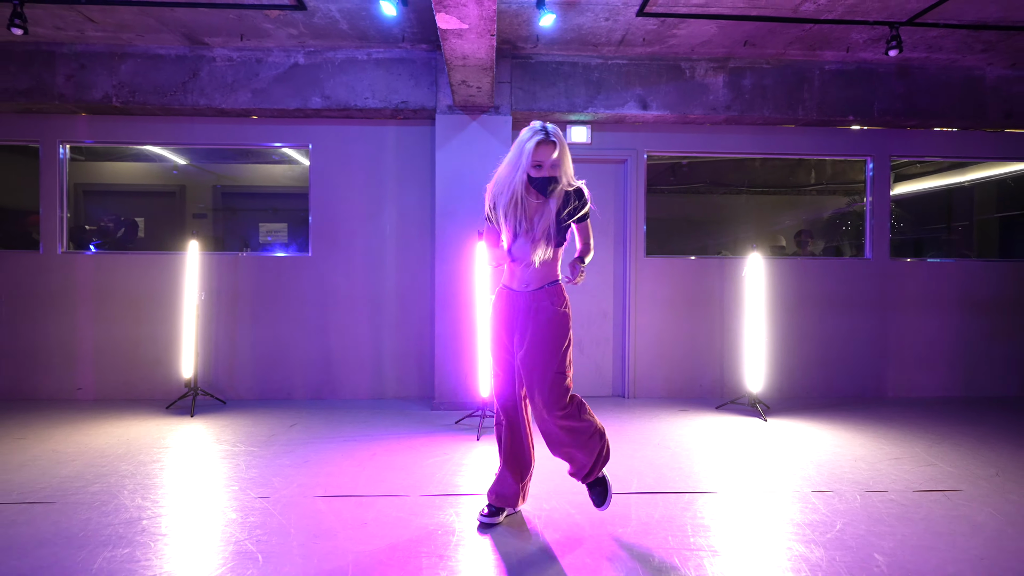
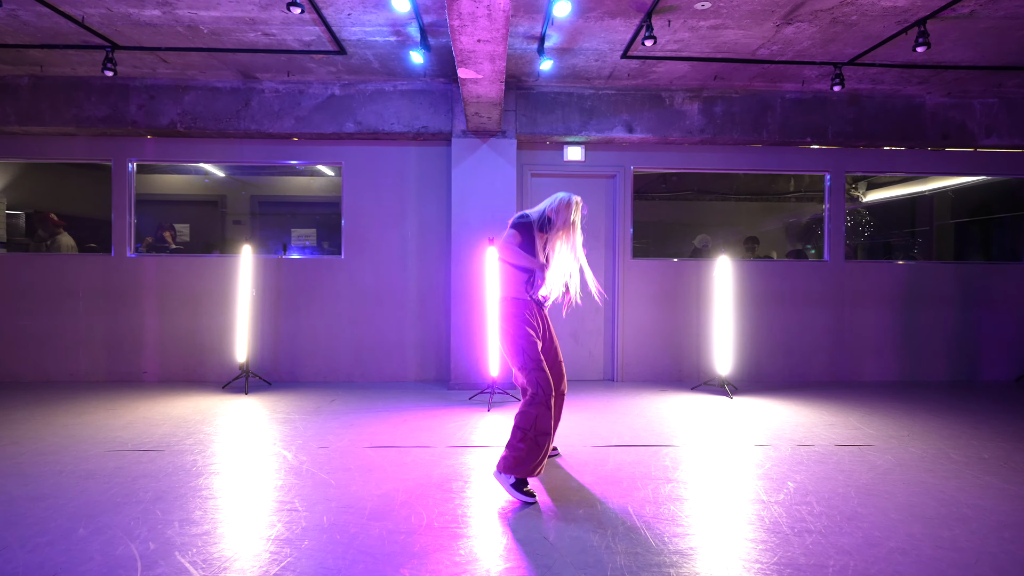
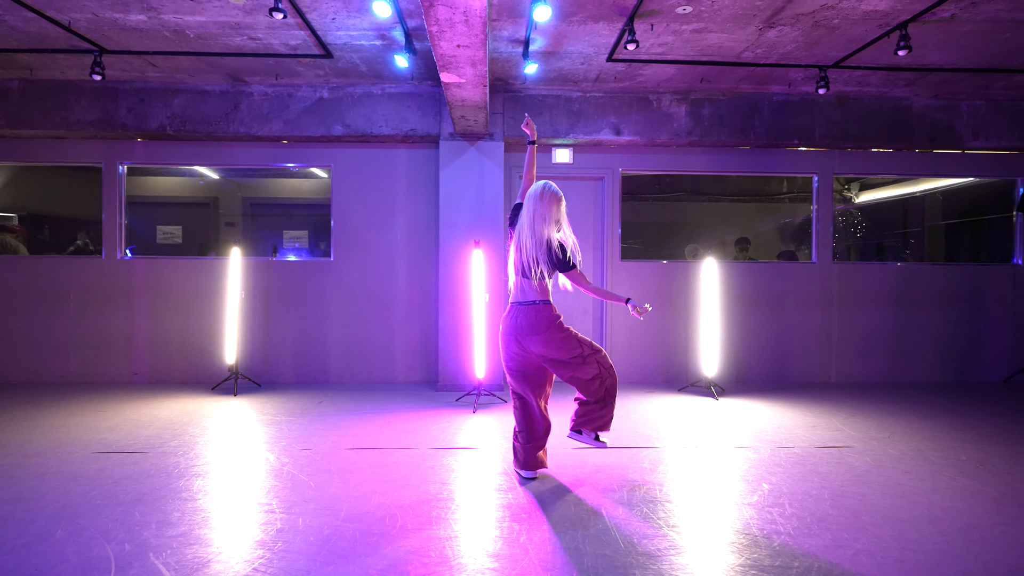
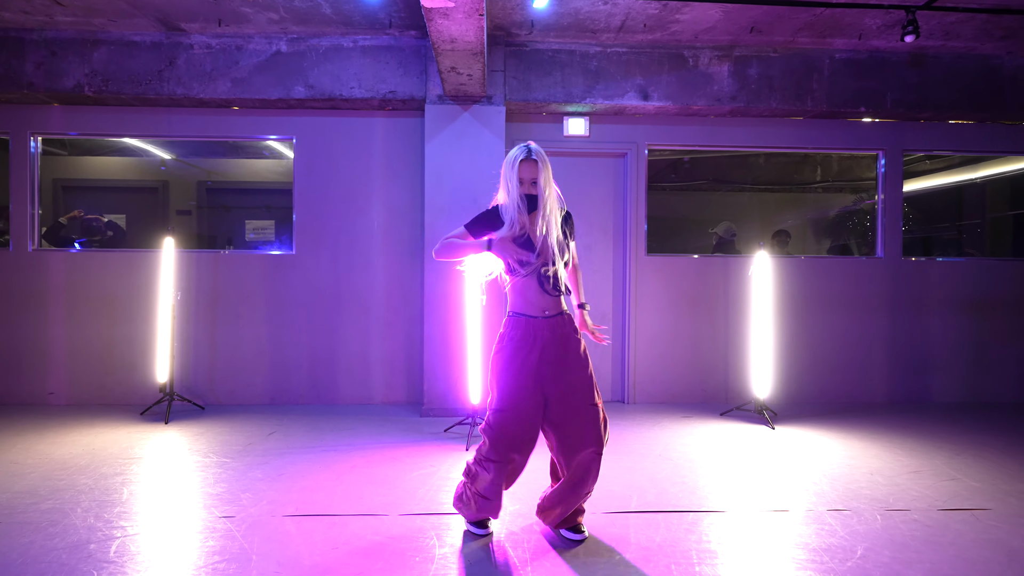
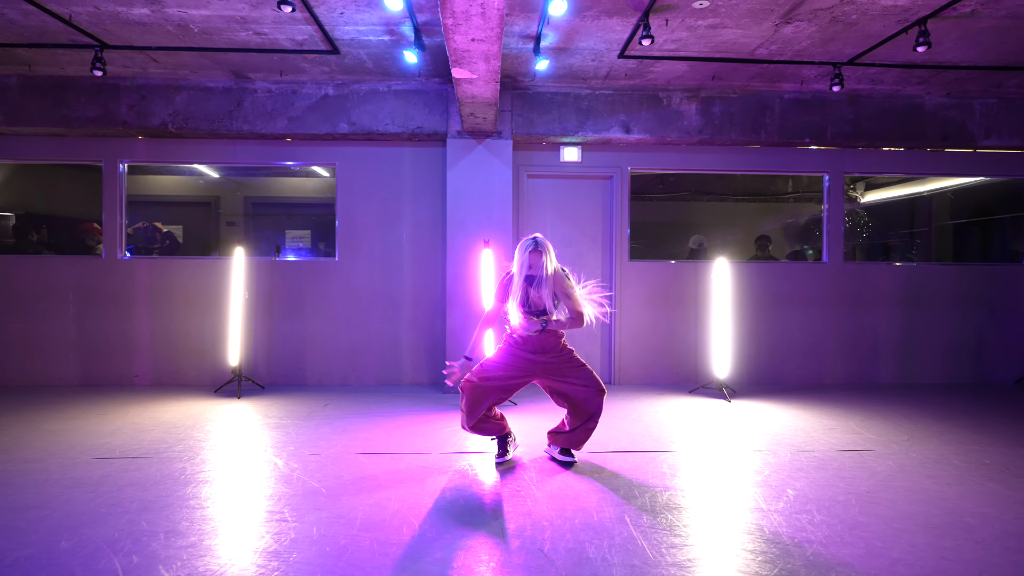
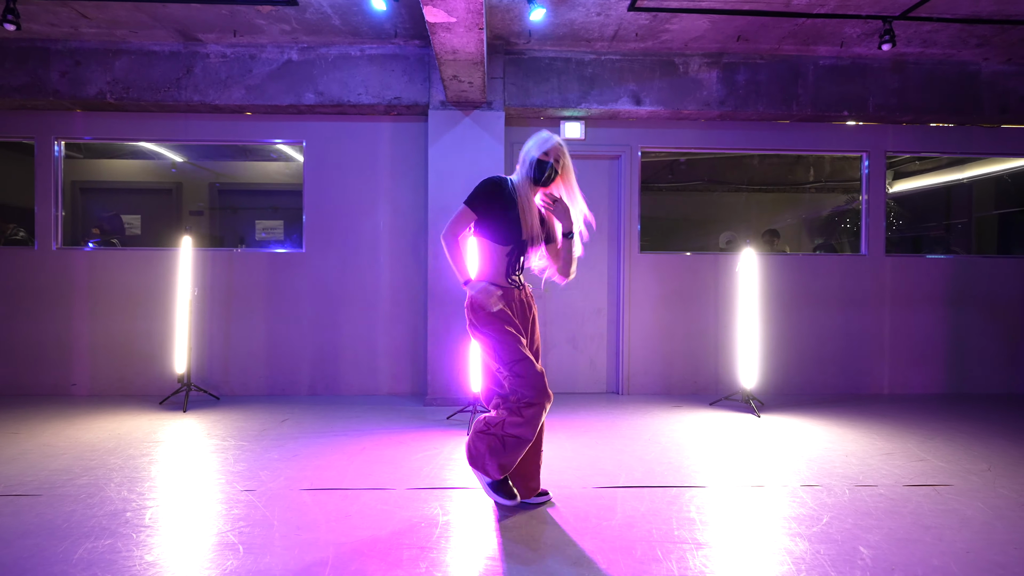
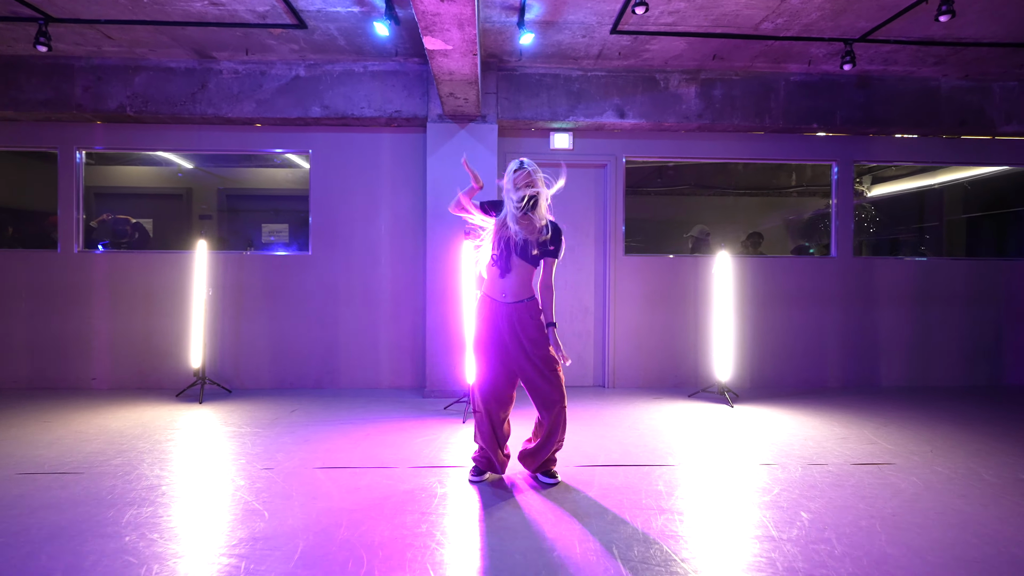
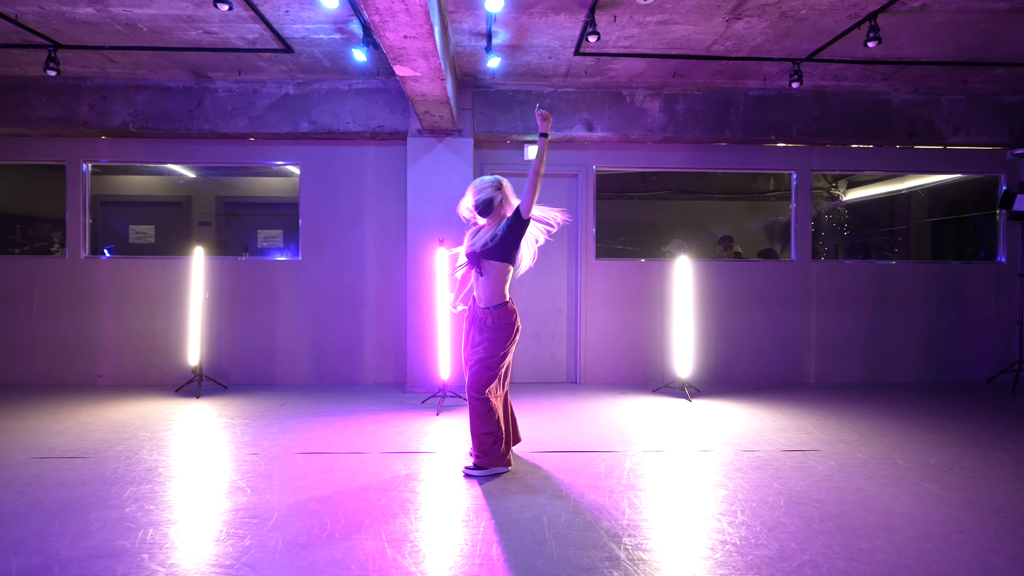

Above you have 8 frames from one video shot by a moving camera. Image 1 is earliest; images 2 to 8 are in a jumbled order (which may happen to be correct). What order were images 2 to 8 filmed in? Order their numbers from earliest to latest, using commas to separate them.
5, 7, 4, 2, 6, 3, 8
